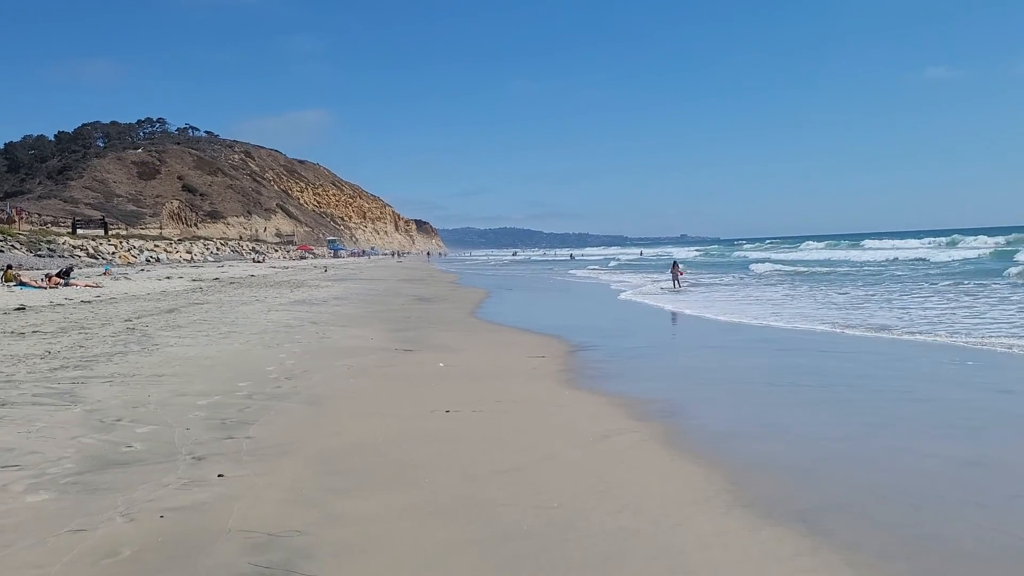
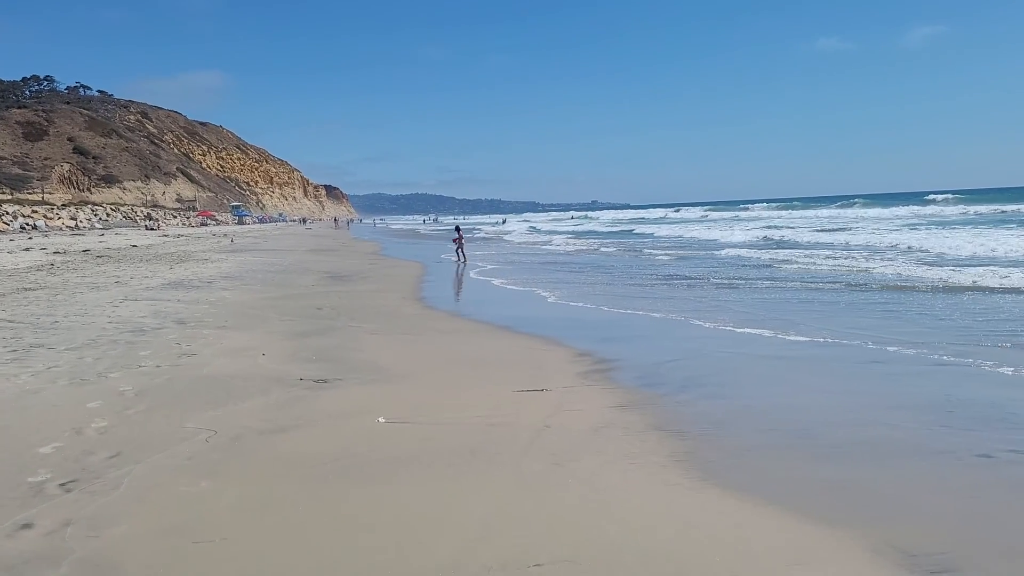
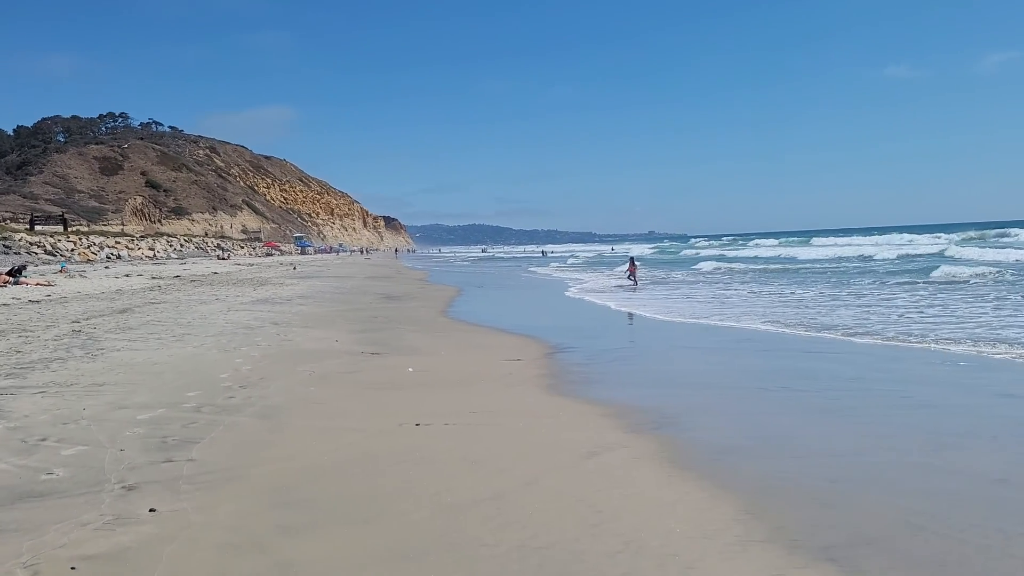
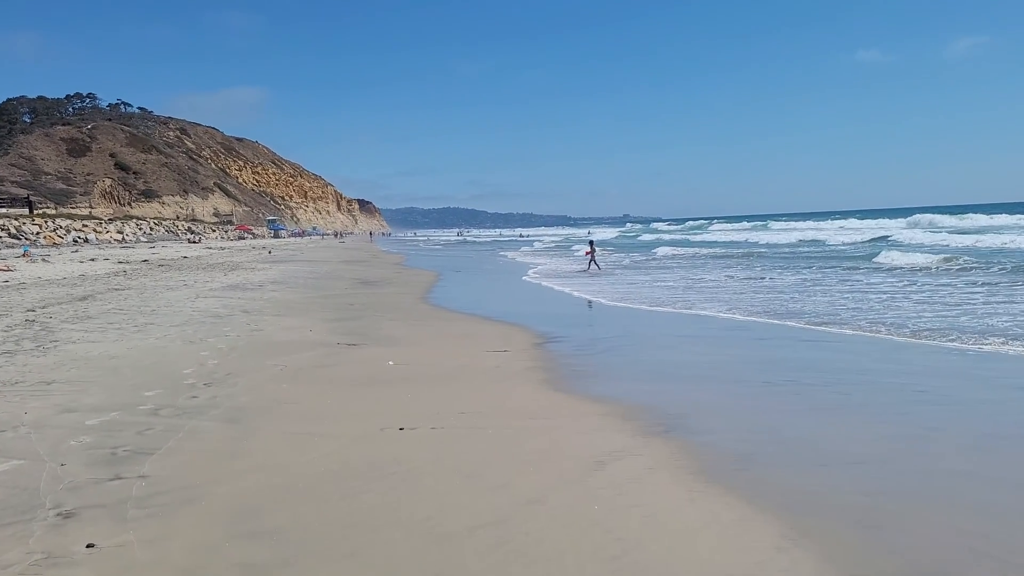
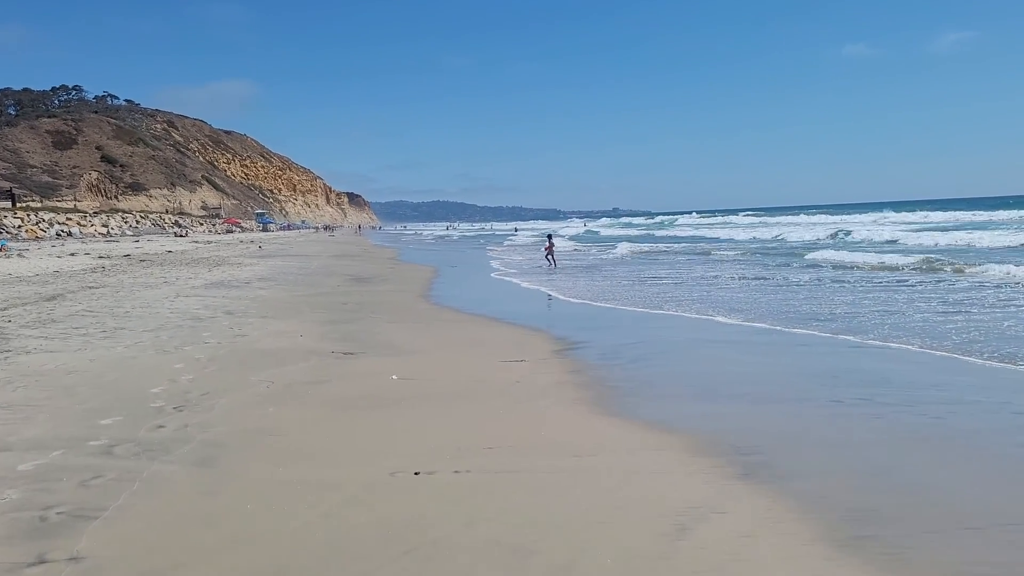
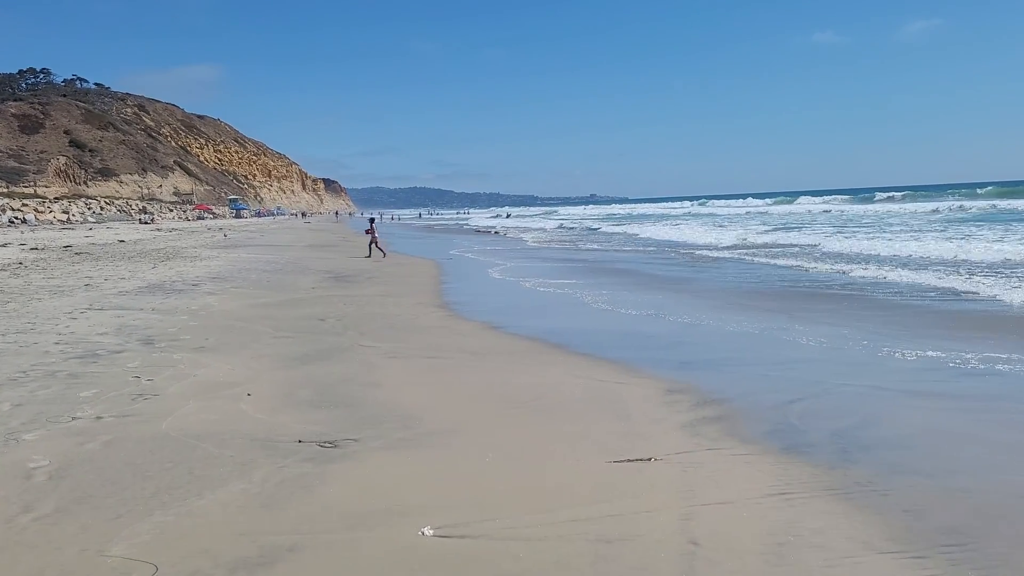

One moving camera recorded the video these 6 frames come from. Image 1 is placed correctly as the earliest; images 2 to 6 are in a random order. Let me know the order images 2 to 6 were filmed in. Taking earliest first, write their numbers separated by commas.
3, 4, 5, 2, 6
